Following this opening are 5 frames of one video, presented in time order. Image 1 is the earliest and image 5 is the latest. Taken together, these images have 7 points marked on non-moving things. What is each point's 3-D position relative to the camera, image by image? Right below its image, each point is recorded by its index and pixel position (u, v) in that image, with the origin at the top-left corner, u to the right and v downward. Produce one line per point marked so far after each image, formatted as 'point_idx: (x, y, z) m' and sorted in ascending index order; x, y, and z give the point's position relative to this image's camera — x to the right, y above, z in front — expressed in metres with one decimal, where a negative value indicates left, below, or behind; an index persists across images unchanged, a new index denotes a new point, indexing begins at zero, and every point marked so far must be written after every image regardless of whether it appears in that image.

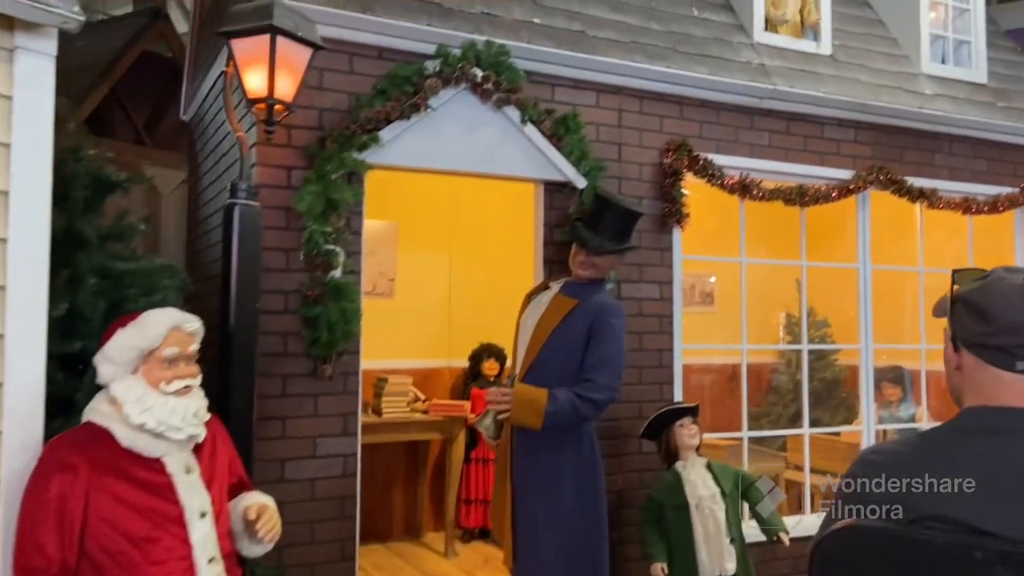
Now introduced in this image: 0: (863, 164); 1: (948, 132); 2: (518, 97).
0: (+2.6, +0.9, +3.6) m
1: (+3.3, +1.2, +3.8) m
2: (0.0, +0.9, +2.4) m
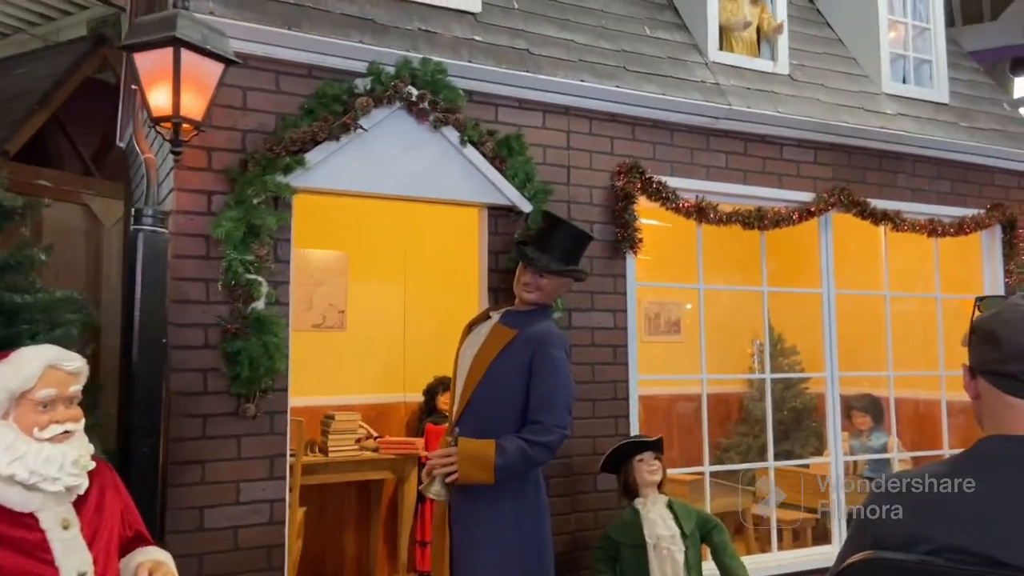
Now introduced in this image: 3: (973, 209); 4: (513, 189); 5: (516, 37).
0: (+2.2, +0.7, +3.4) m
1: (+3.0, +1.0, +3.7) m
2: (-0.3, +0.8, +2.2) m
3: (+3.6, +0.7, +3.9) m
4: (0.0, +0.5, +2.5) m
5: (0.0, +1.4, +2.6) m
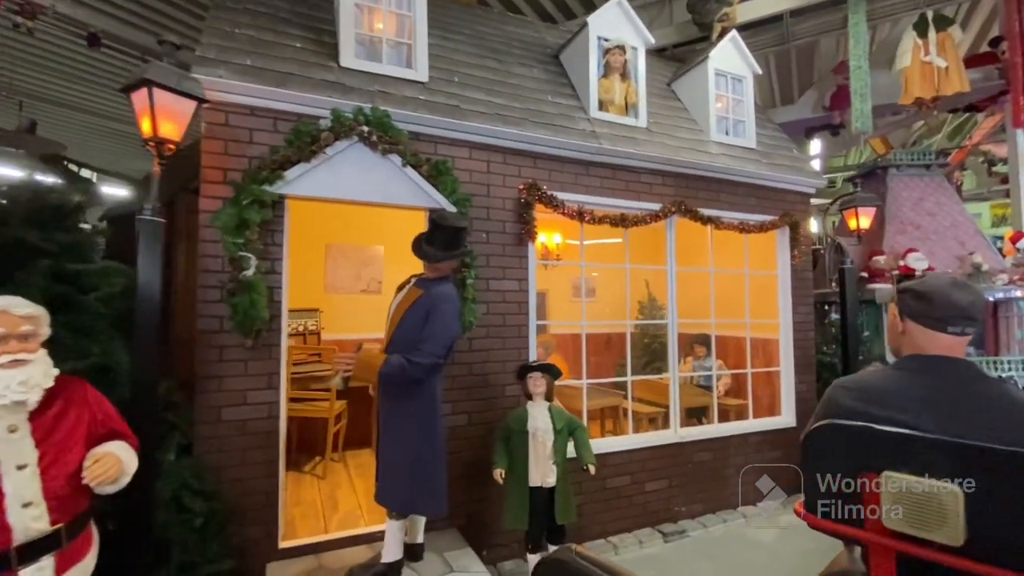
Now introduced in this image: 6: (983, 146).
0: (+1.6, +0.9, +5.0) m
1: (+2.3, +1.2, +5.3) m
2: (-0.8, +1.1, +3.6) m
3: (+3.0, +0.8, +5.6) m
4: (-0.5, +0.7, +3.8) m
5: (-0.5, +1.6, +4.1) m
6: (+8.1, +2.4, +8.3) m
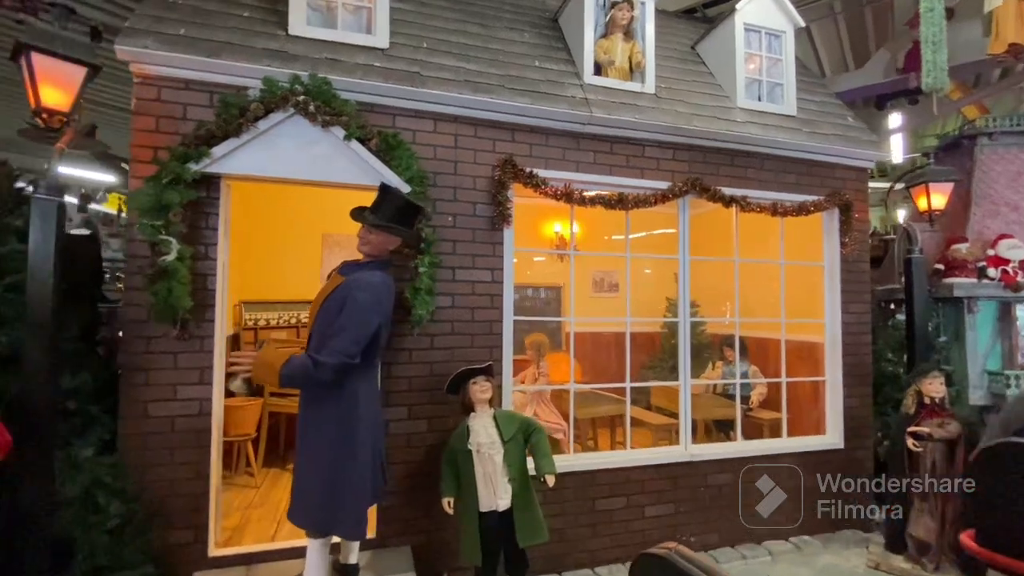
0: (+1.5, +1.0, +4.3) m
1: (+2.3, +1.3, +4.5) m
2: (-1.1, +1.1, +3.2) m
3: (+2.9, +0.9, +4.7) m
4: (-0.8, +0.8, +3.4) m
5: (-0.7, +1.7, +3.7) m
6: (+8.4, +2.5, +6.7) m
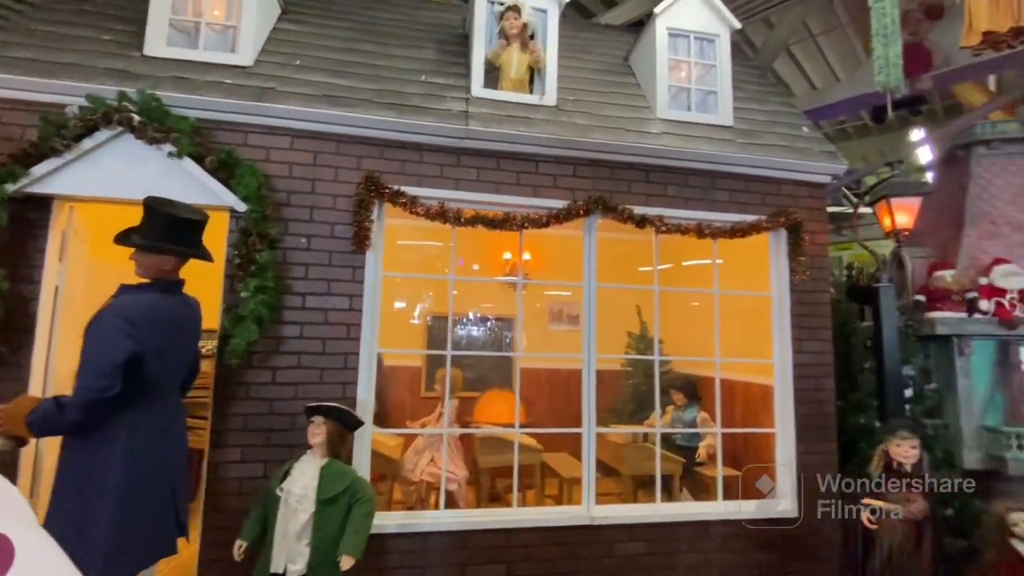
0: (+0.6, +0.7, +3.8) m
1: (+1.4, +1.0, +3.9) m
2: (-2.1, +1.0, +3.1) m
3: (+2.0, +0.6, +4.0) m
4: (-1.8, +0.6, +3.2) m
5: (-1.7, +1.5, +3.5) m
6: (+7.7, +2.0, +5.6) m
